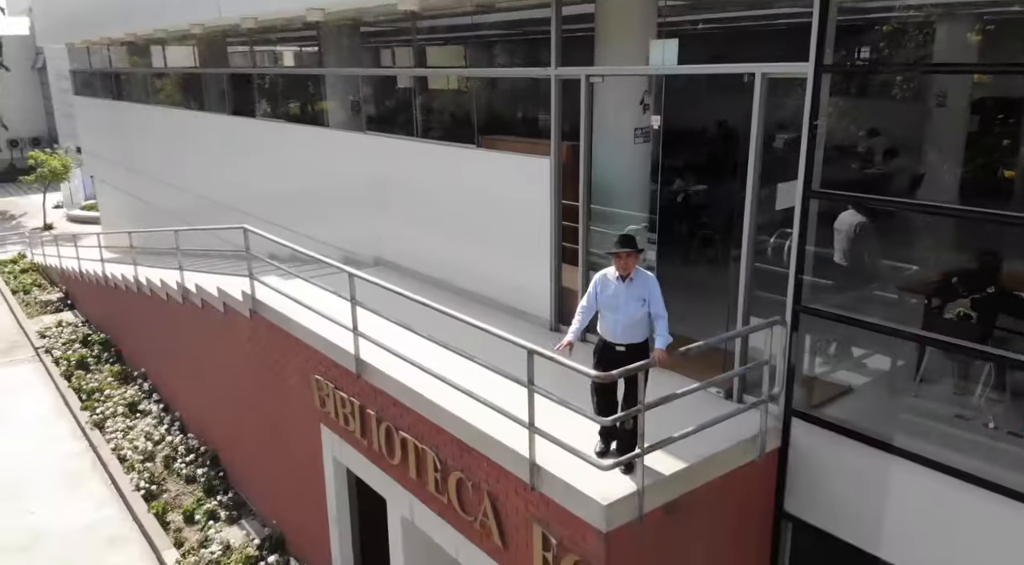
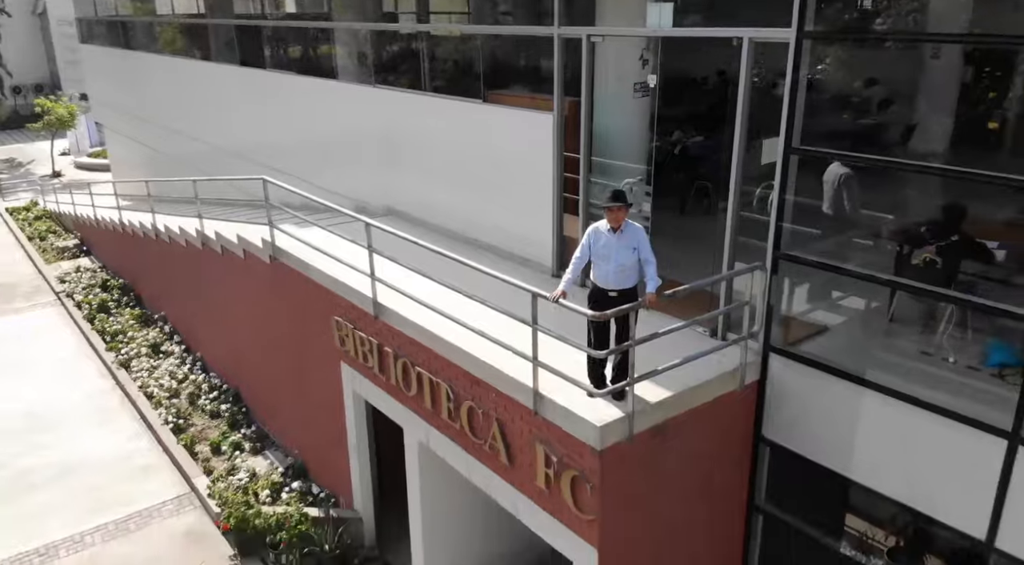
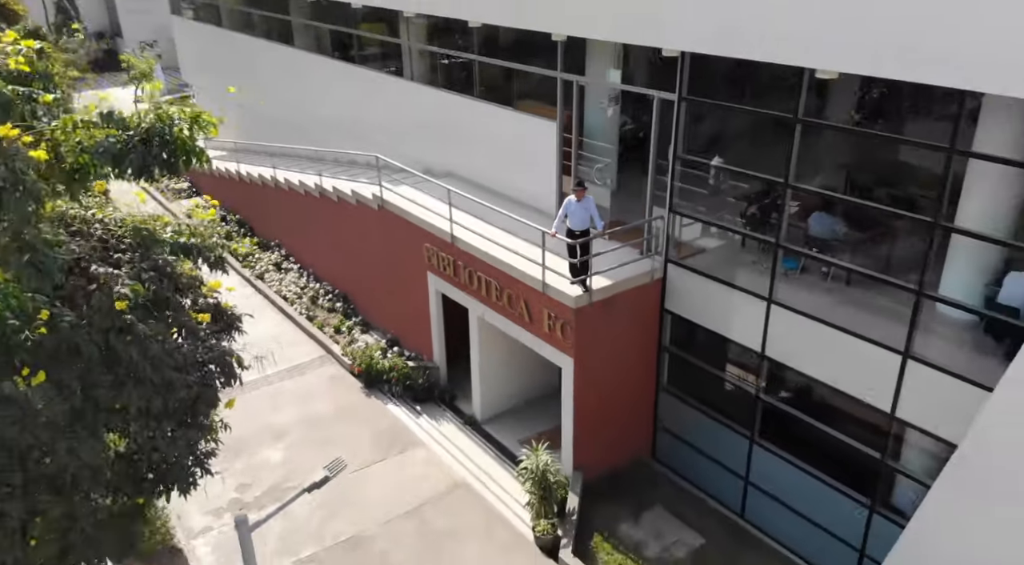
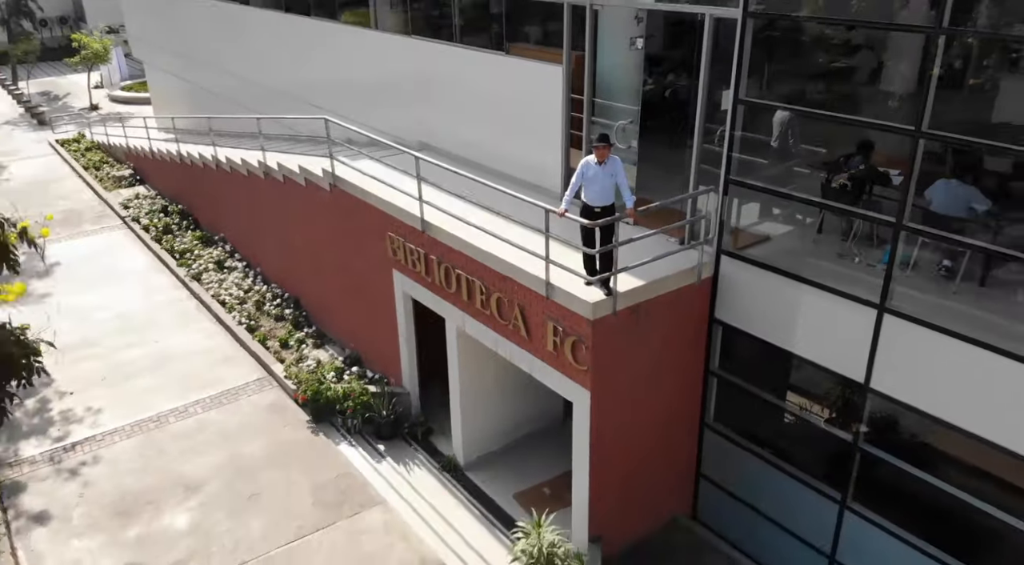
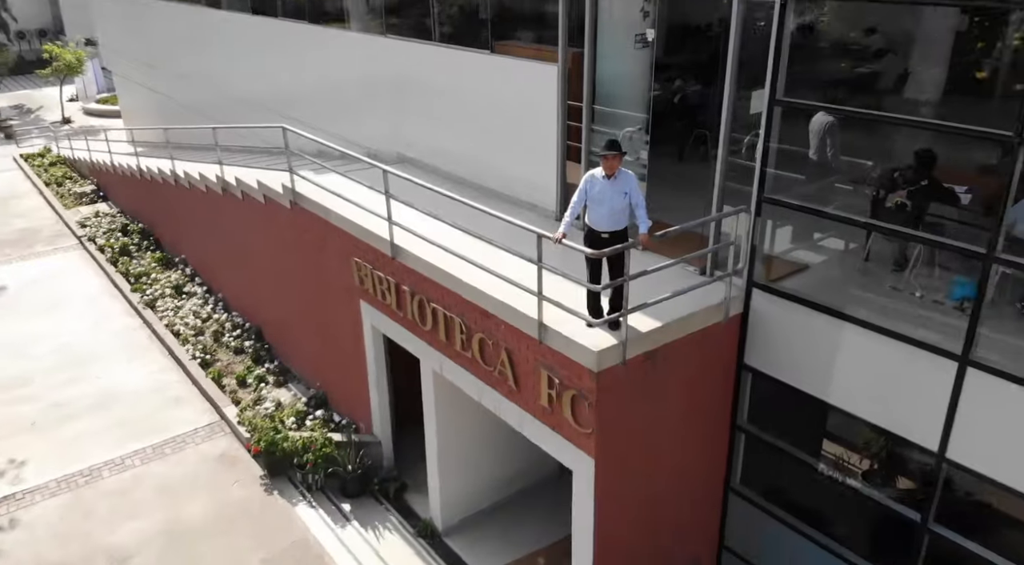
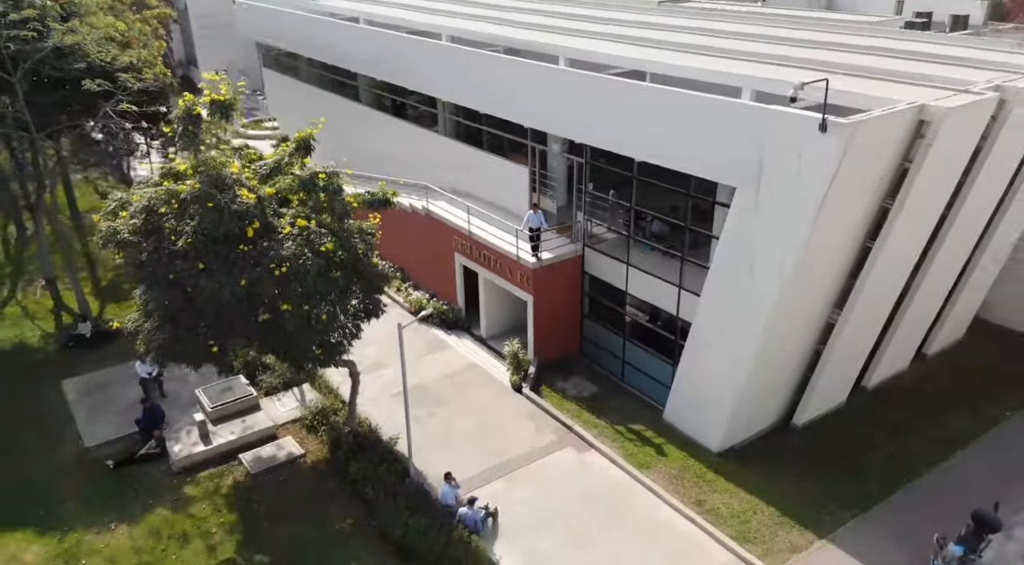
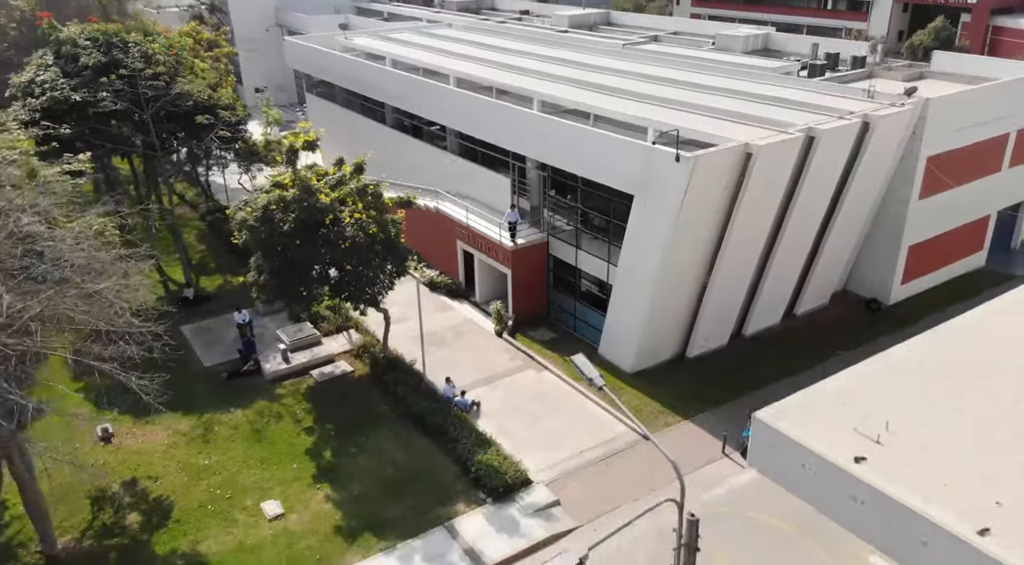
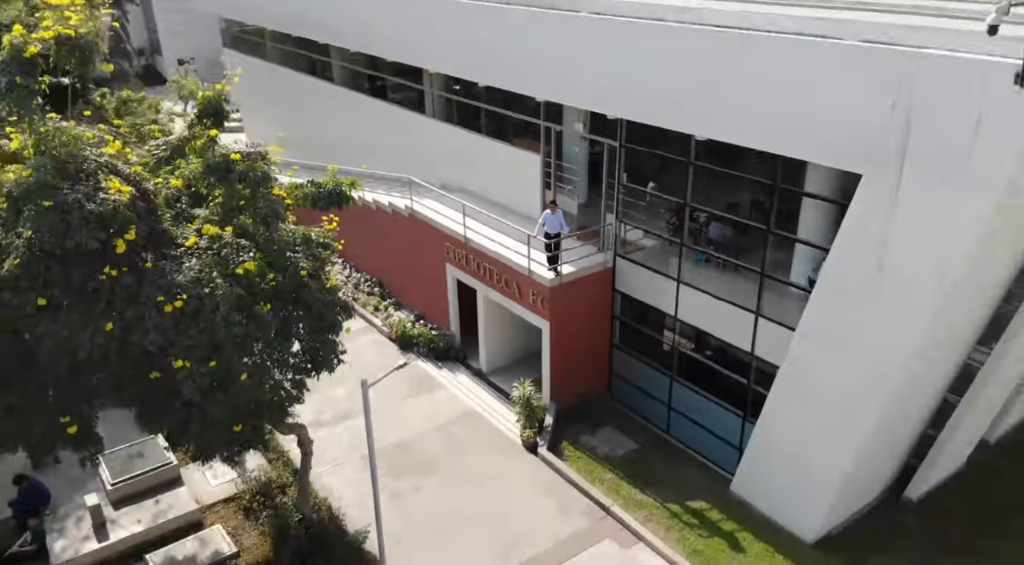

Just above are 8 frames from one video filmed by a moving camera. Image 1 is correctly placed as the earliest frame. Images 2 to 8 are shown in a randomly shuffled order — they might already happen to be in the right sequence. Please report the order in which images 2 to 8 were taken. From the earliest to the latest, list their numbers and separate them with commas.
2, 5, 4, 3, 8, 6, 7
